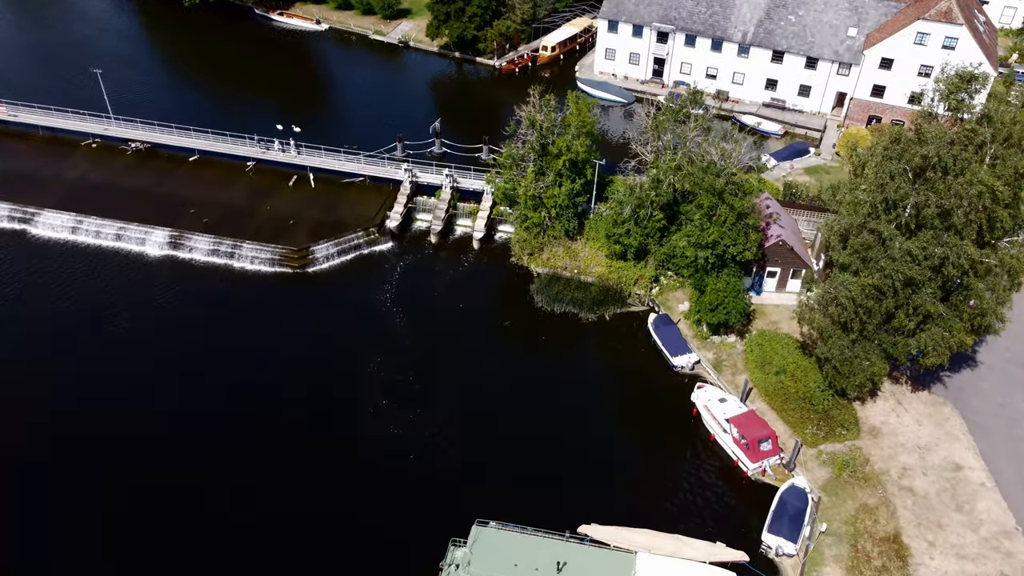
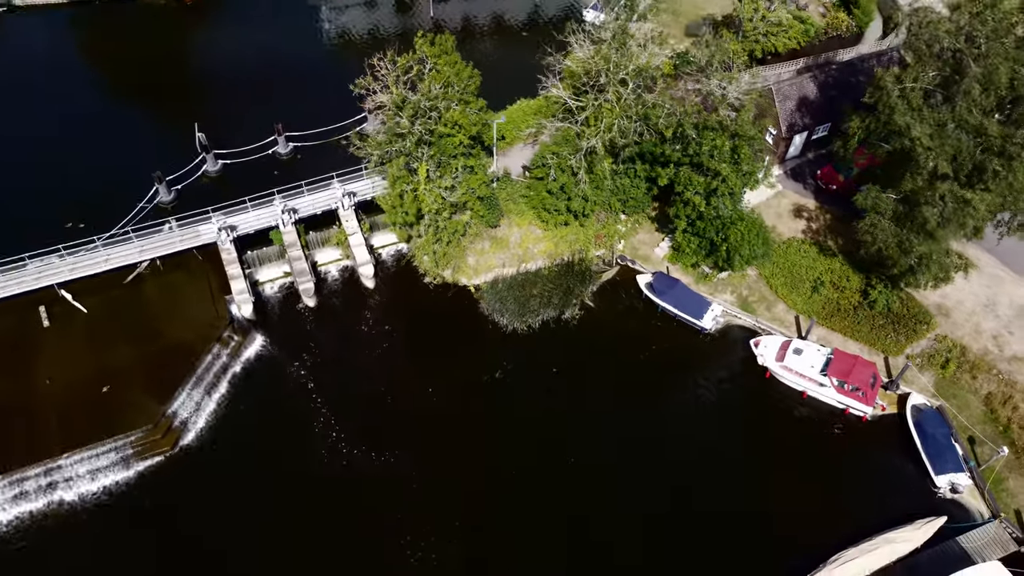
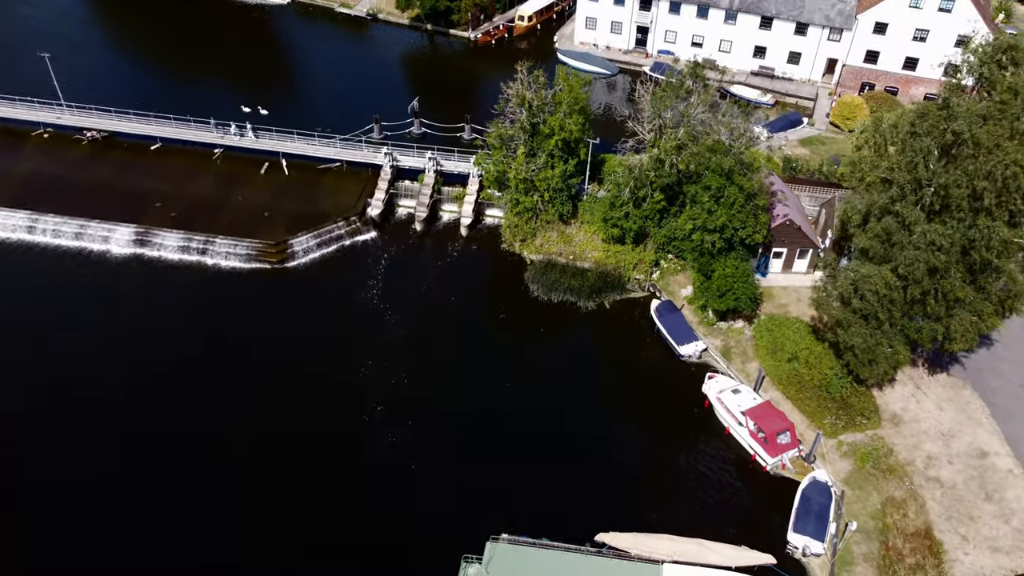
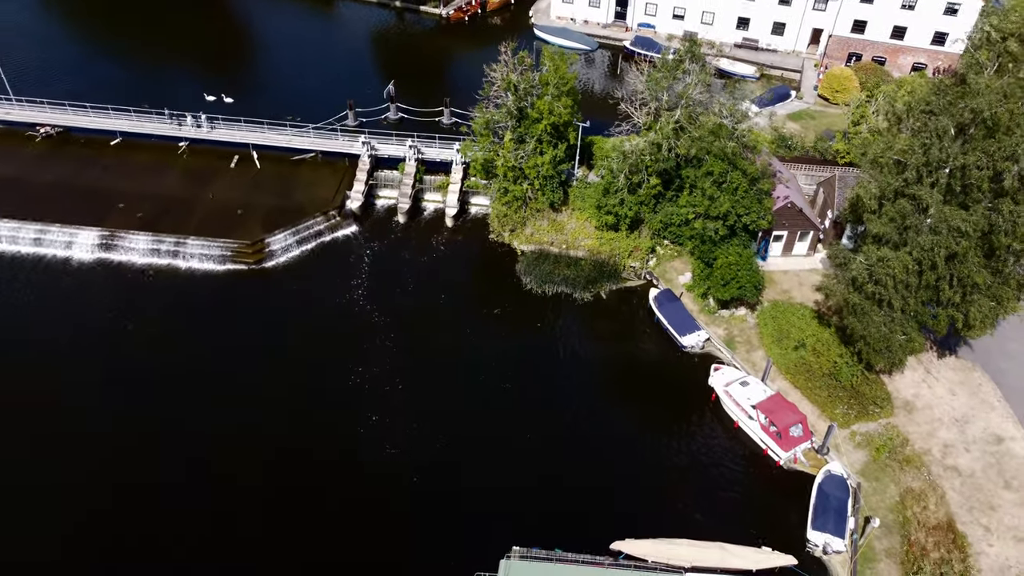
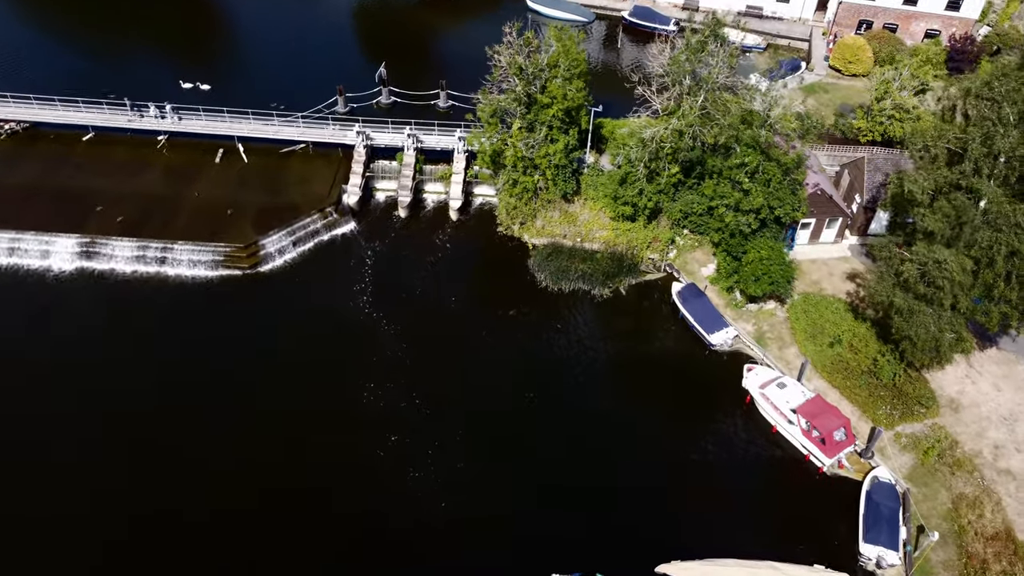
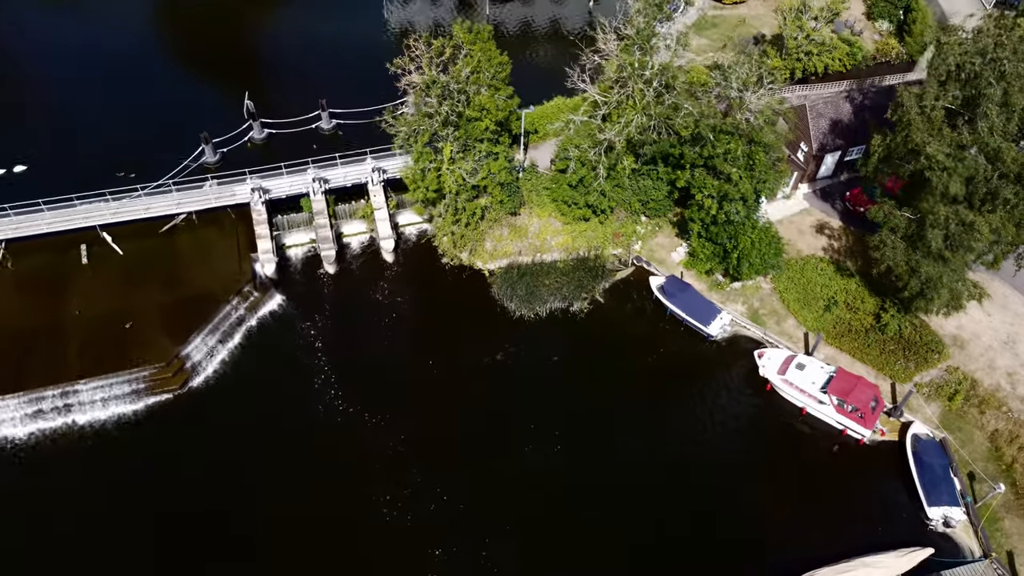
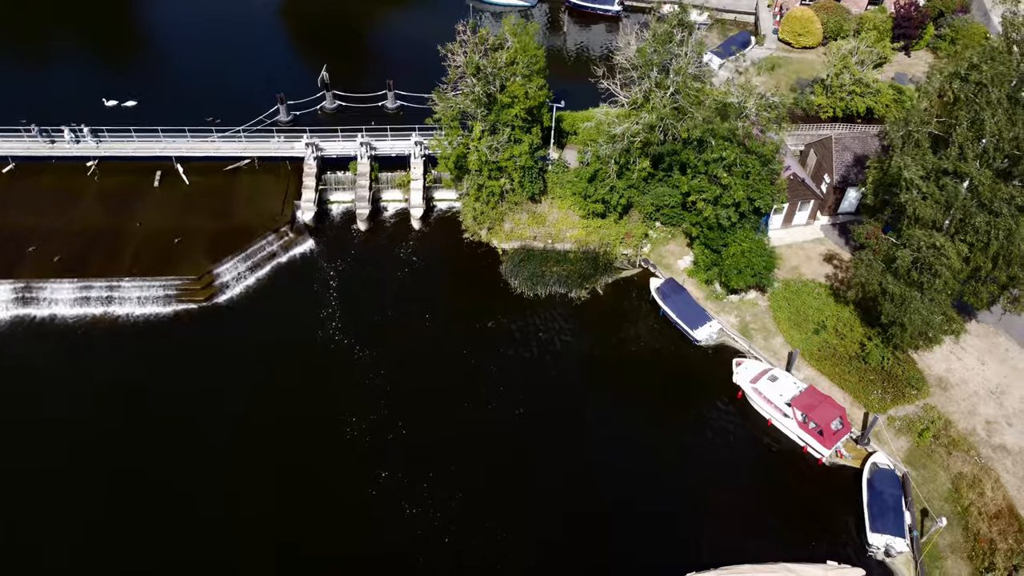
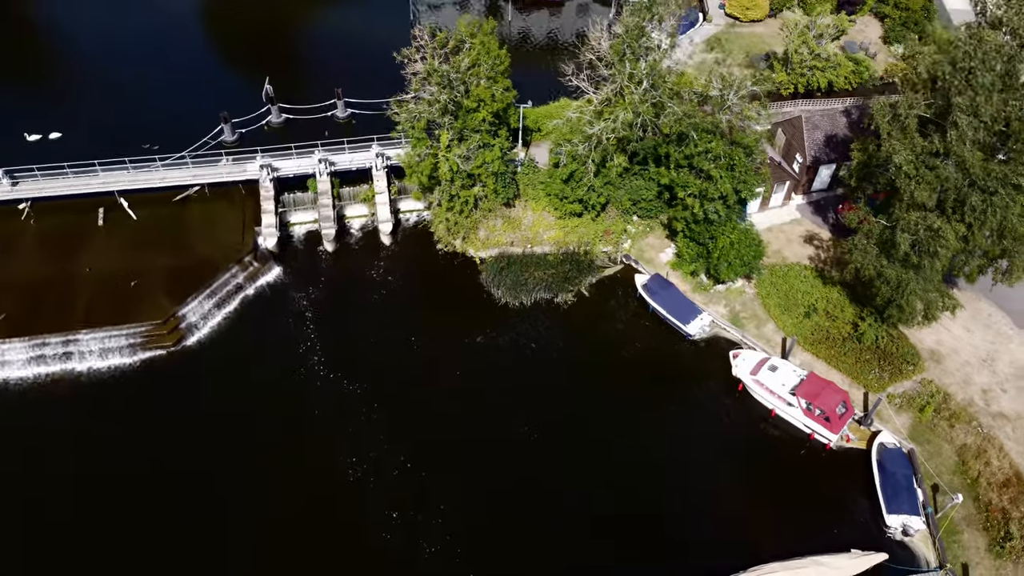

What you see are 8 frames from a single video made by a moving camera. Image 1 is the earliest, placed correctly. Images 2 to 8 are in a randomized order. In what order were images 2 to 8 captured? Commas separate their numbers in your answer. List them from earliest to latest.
3, 4, 5, 7, 8, 6, 2
